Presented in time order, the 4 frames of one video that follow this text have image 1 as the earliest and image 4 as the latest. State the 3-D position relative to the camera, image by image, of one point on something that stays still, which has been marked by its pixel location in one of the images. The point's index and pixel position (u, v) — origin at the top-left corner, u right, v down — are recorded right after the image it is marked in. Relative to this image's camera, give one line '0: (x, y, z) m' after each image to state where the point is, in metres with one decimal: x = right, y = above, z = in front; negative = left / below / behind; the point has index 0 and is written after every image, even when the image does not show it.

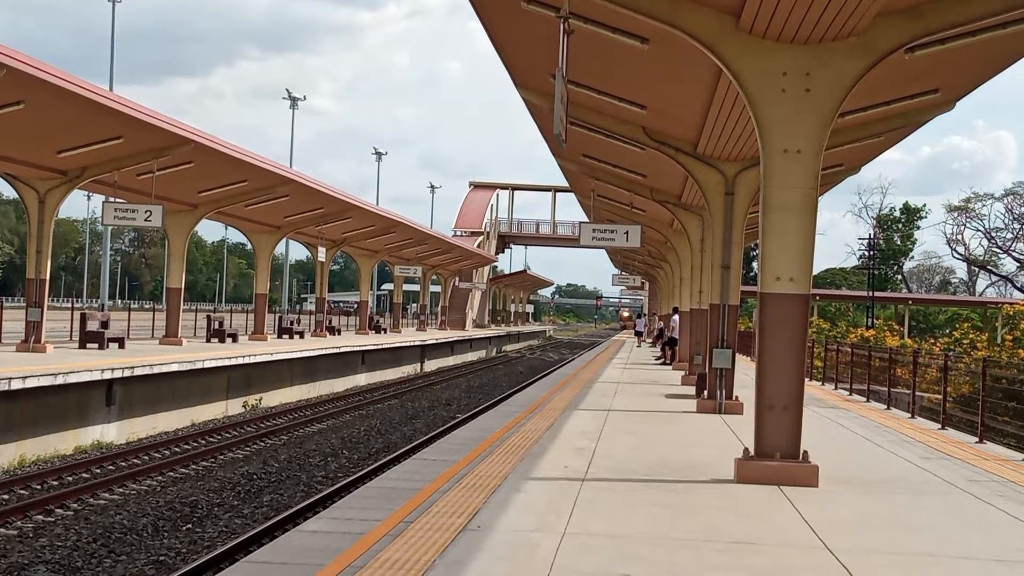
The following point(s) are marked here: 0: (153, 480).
0: (-4.1, -2.2, +10.9) m
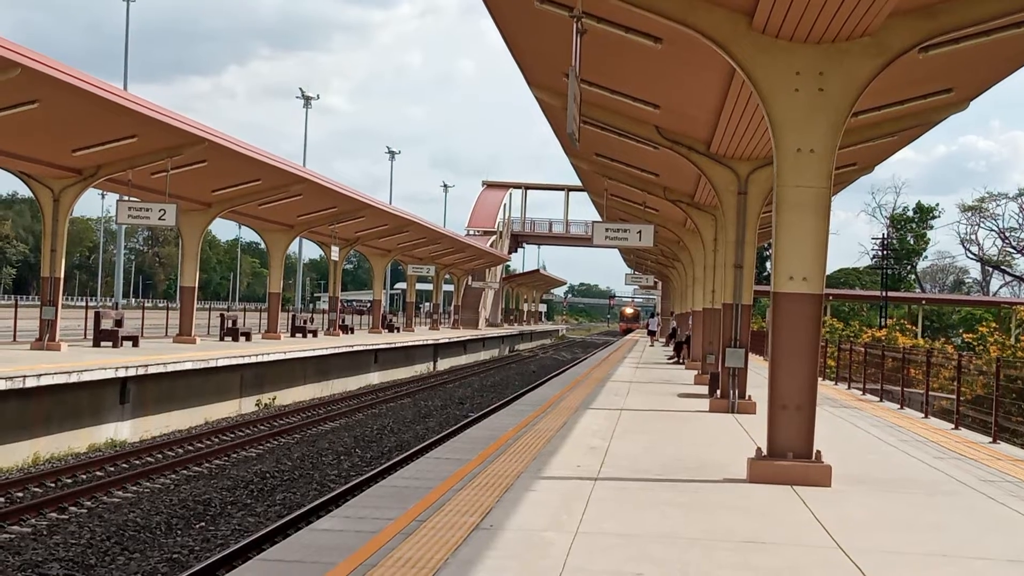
0: (-4.0, -2.2, +11.0) m
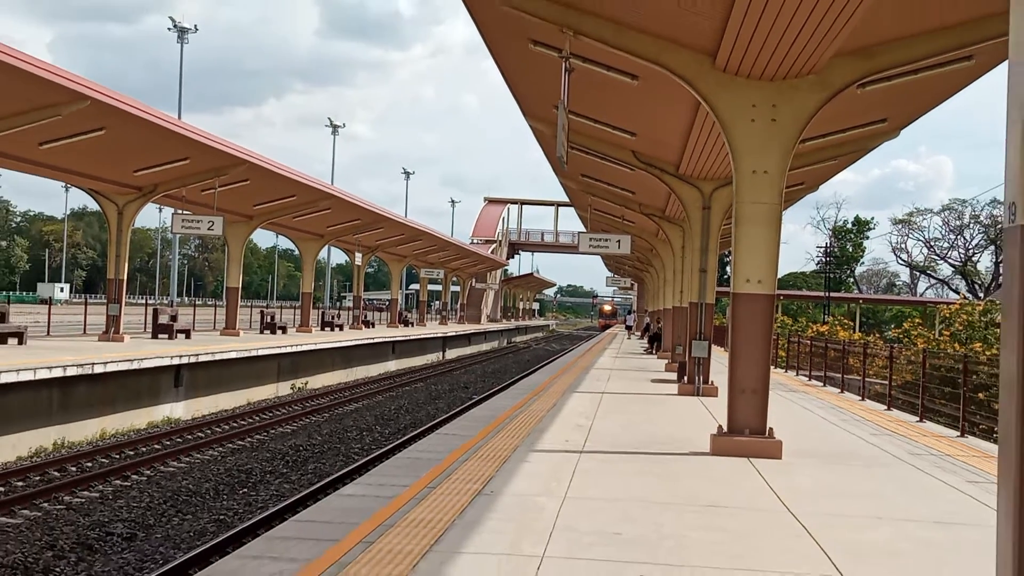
0: (-4.0, -2.2, +12.4) m
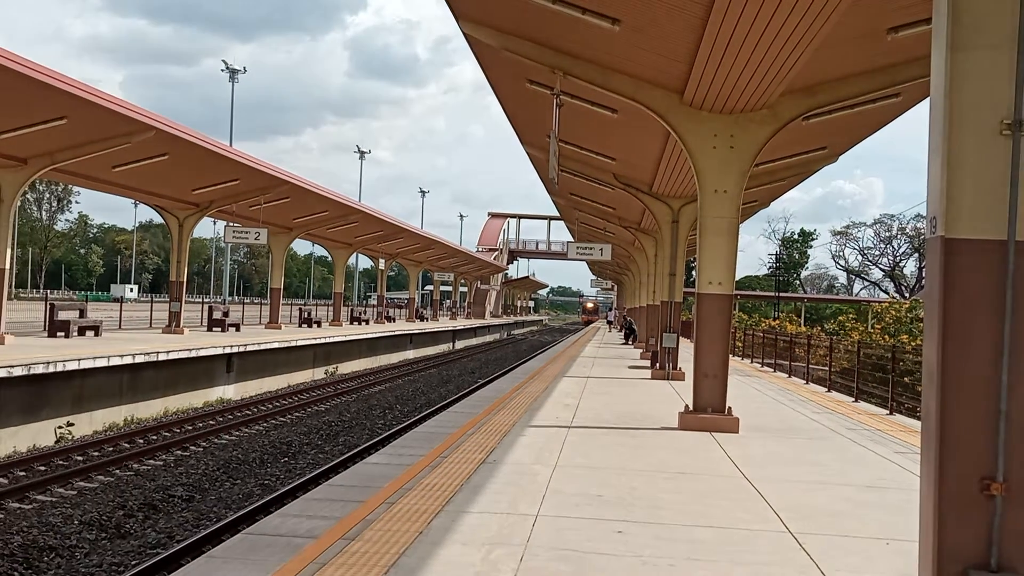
0: (-4.0, -2.2, +14.2) m
